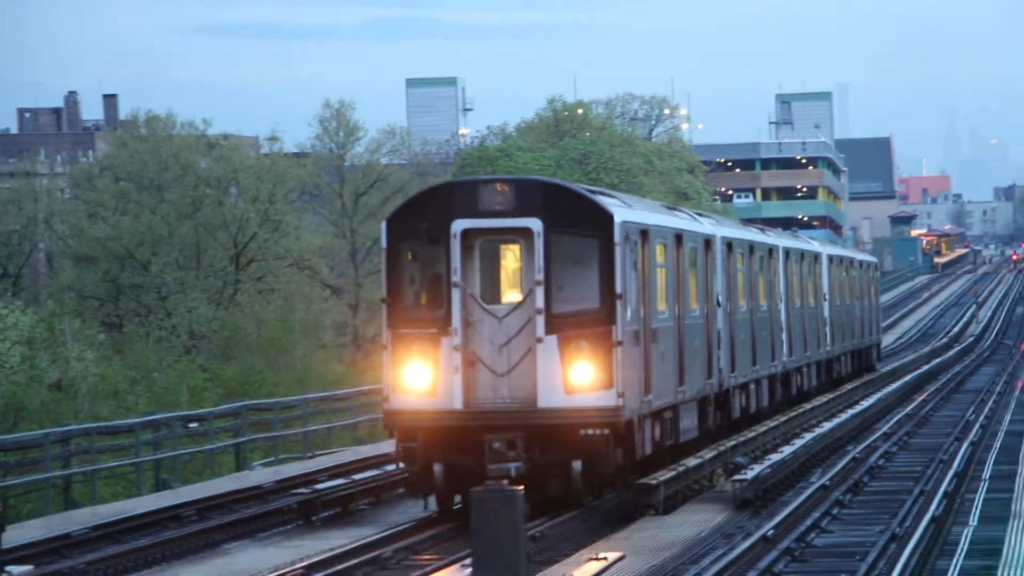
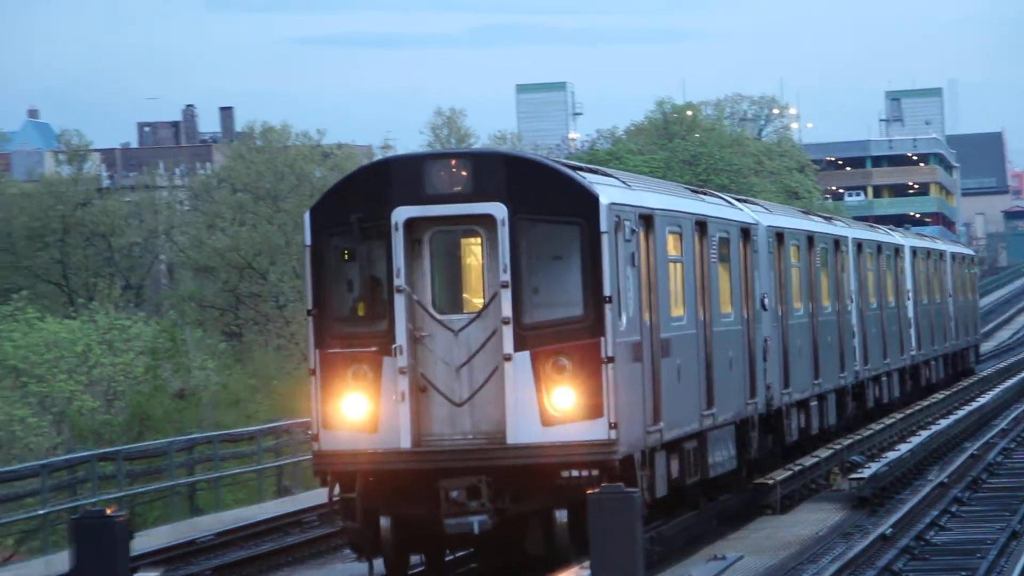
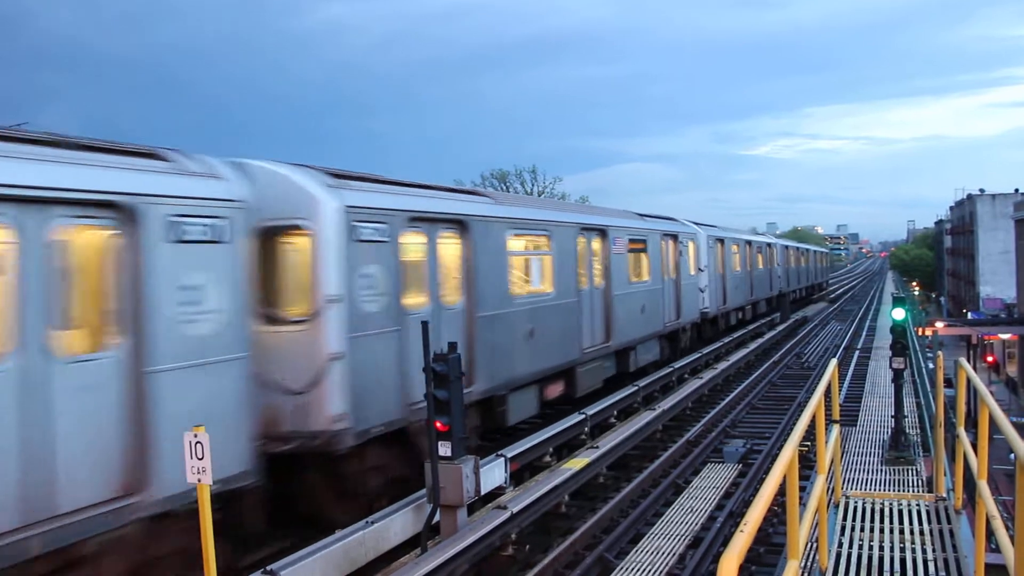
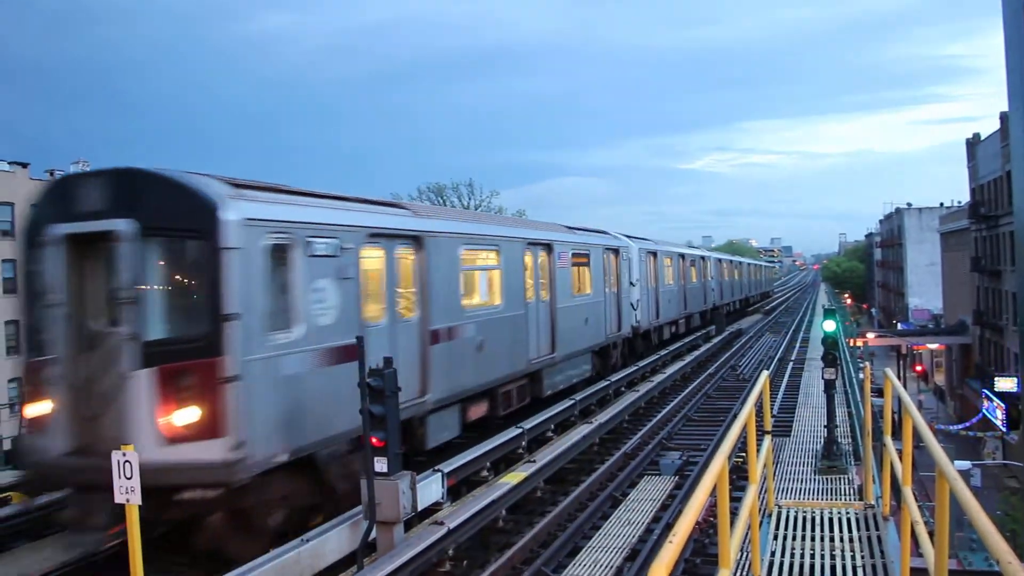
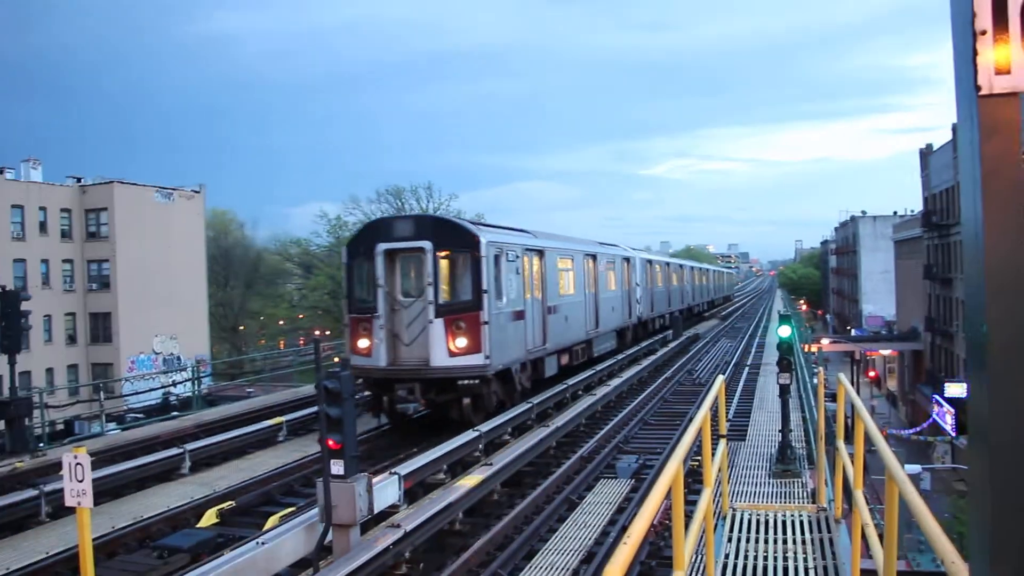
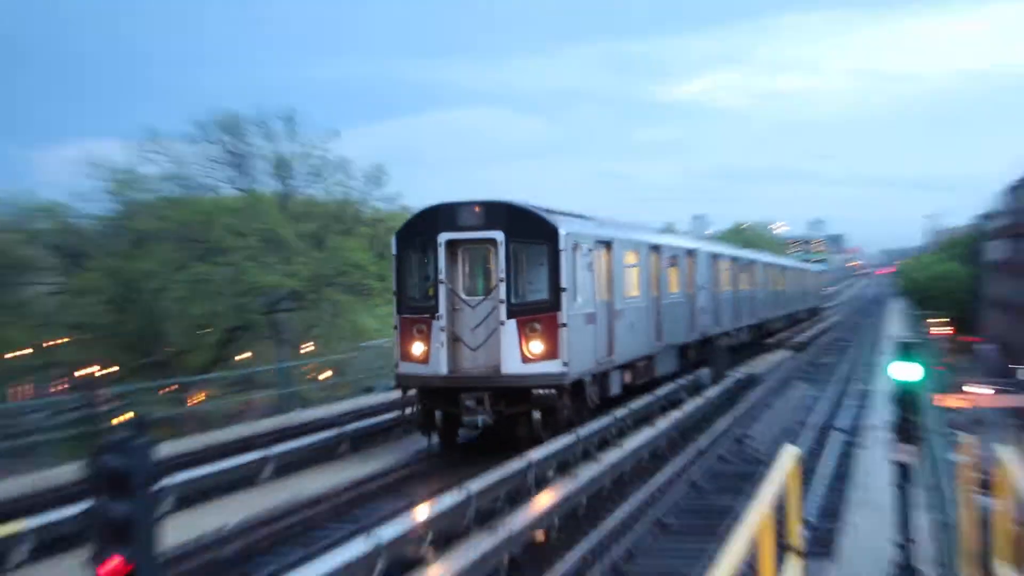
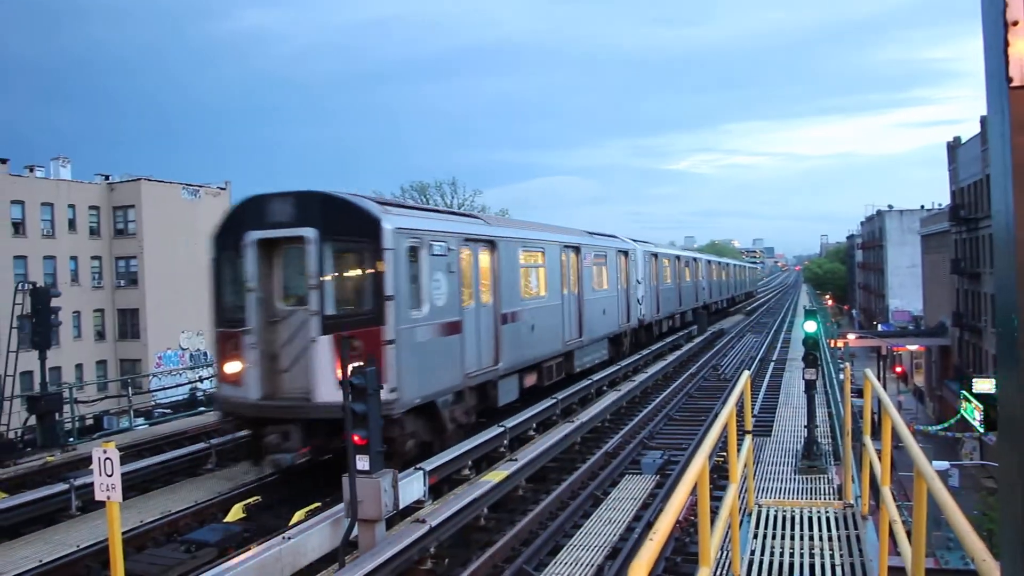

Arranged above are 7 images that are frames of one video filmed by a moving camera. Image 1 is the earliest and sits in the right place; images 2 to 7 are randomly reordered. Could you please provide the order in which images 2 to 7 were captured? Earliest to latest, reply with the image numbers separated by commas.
2, 6, 5, 7, 4, 3
